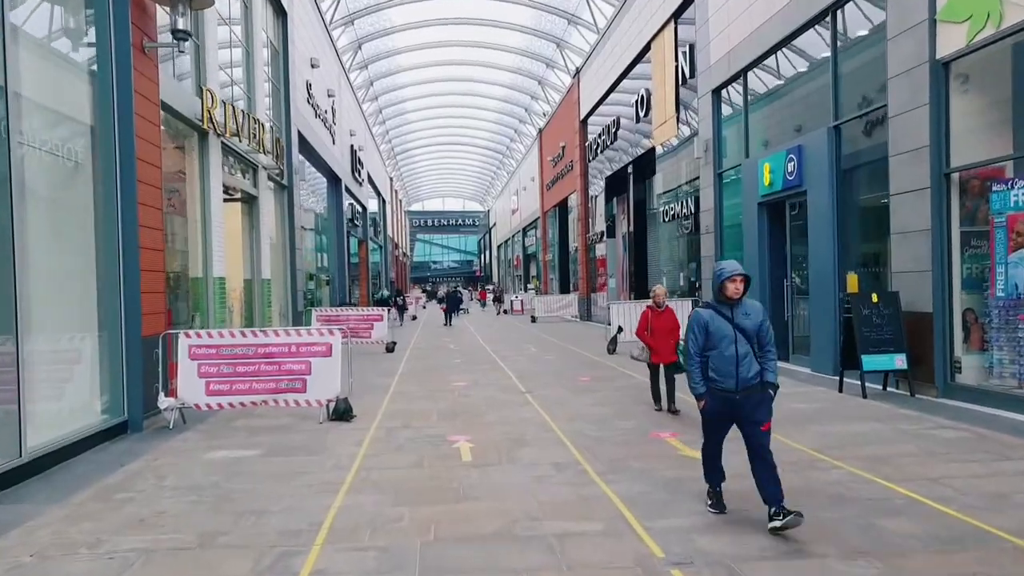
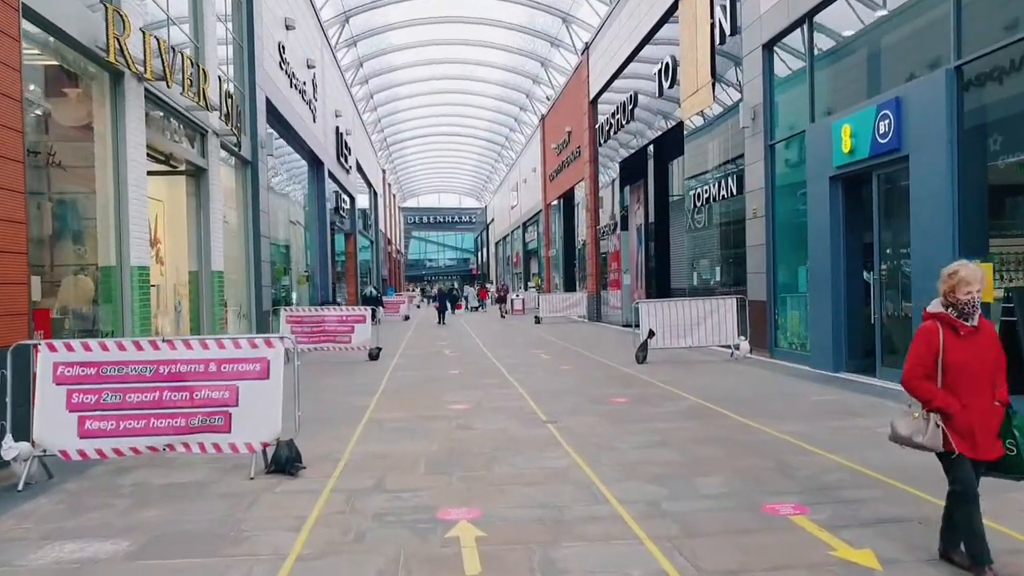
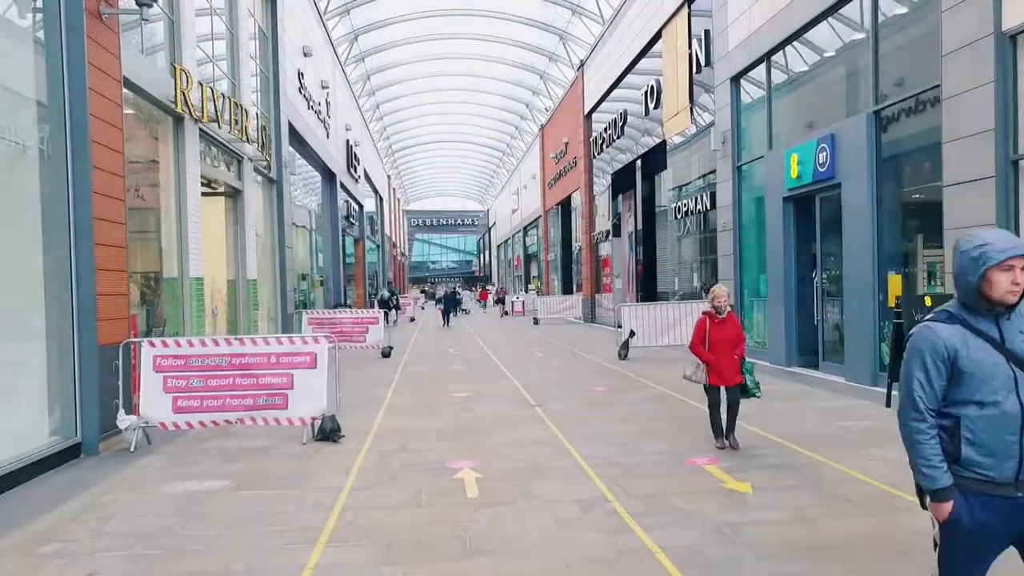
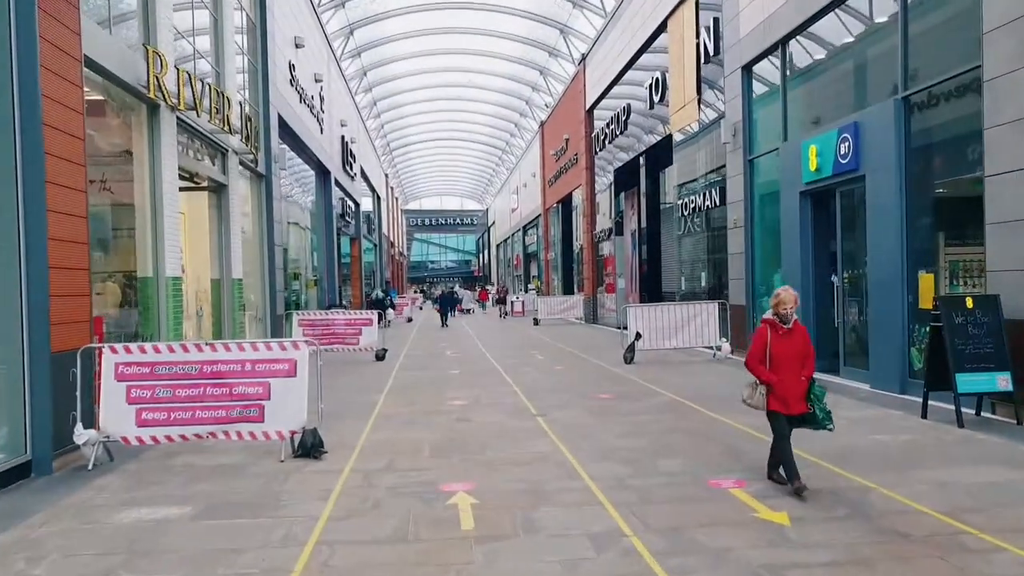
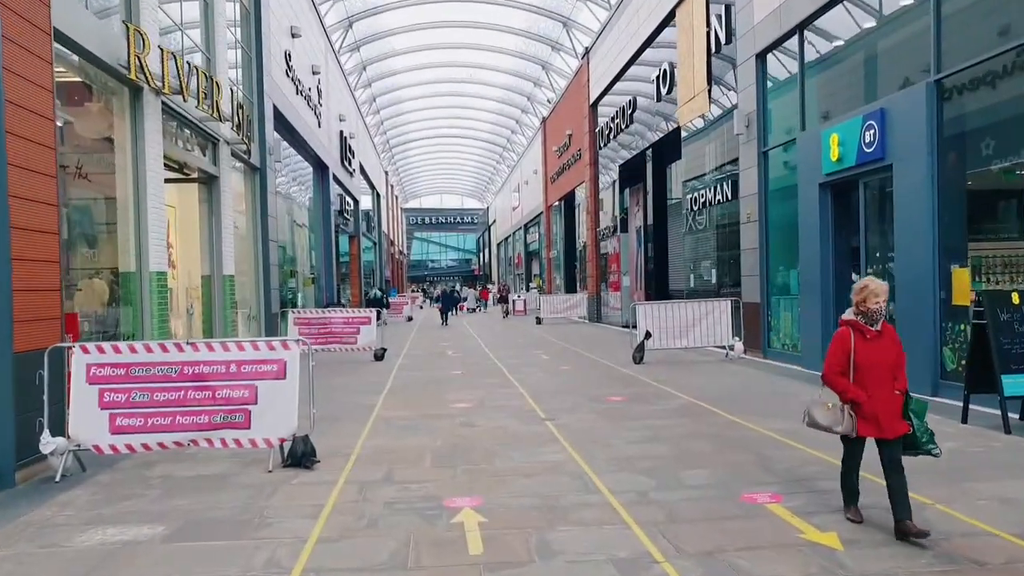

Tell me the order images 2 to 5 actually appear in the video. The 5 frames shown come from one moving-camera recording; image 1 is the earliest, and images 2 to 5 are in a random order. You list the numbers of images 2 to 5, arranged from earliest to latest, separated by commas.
3, 4, 5, 2
